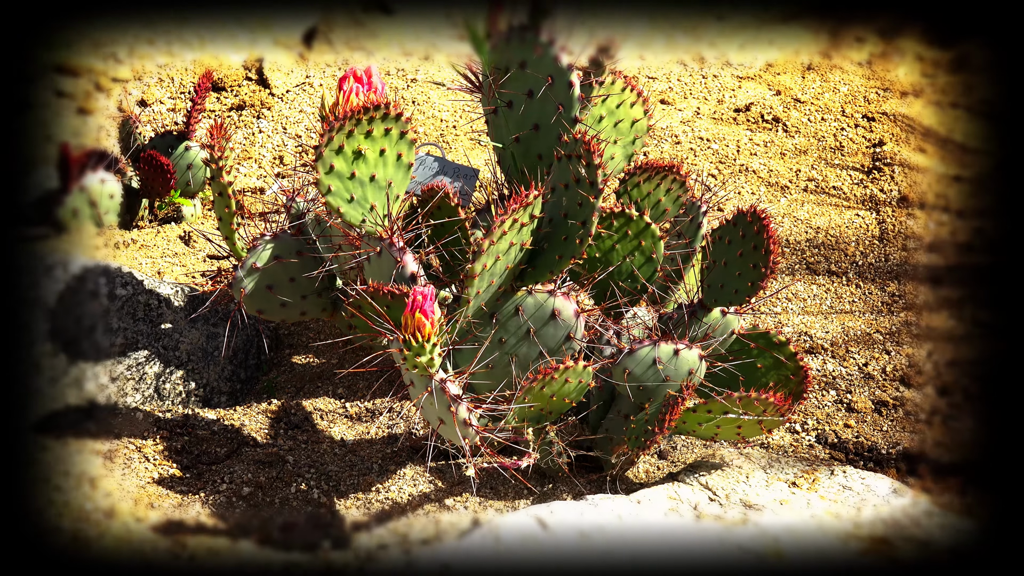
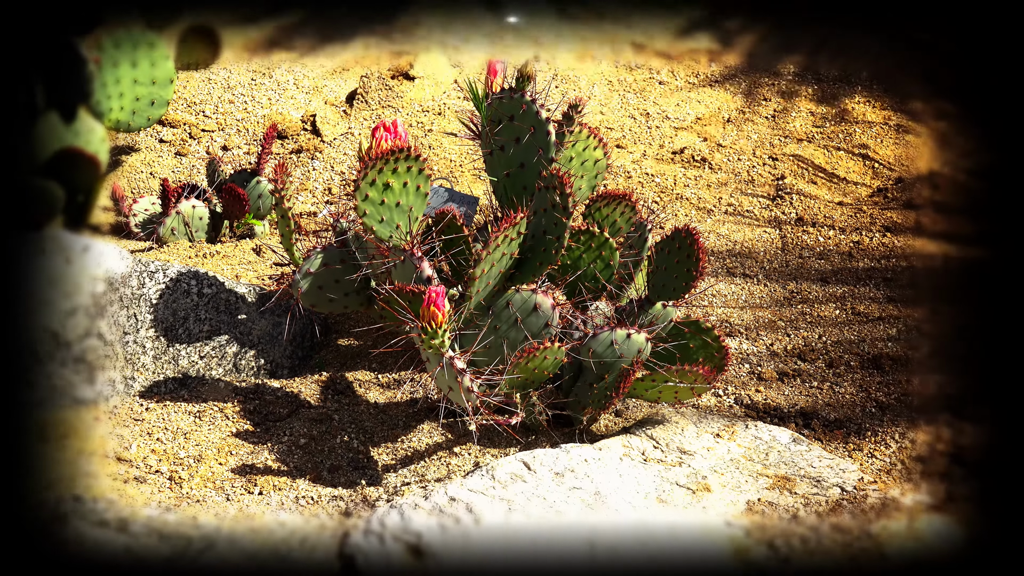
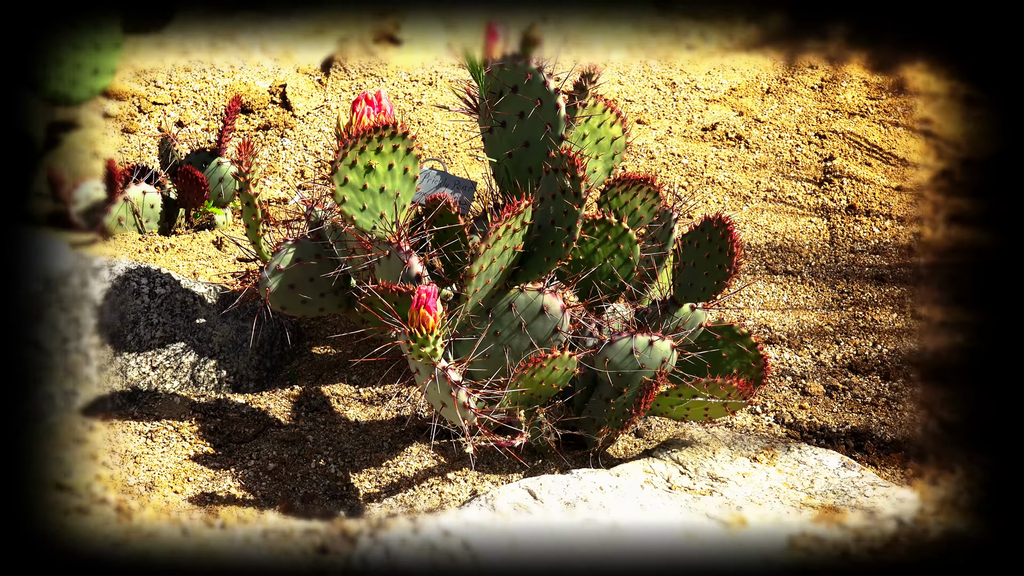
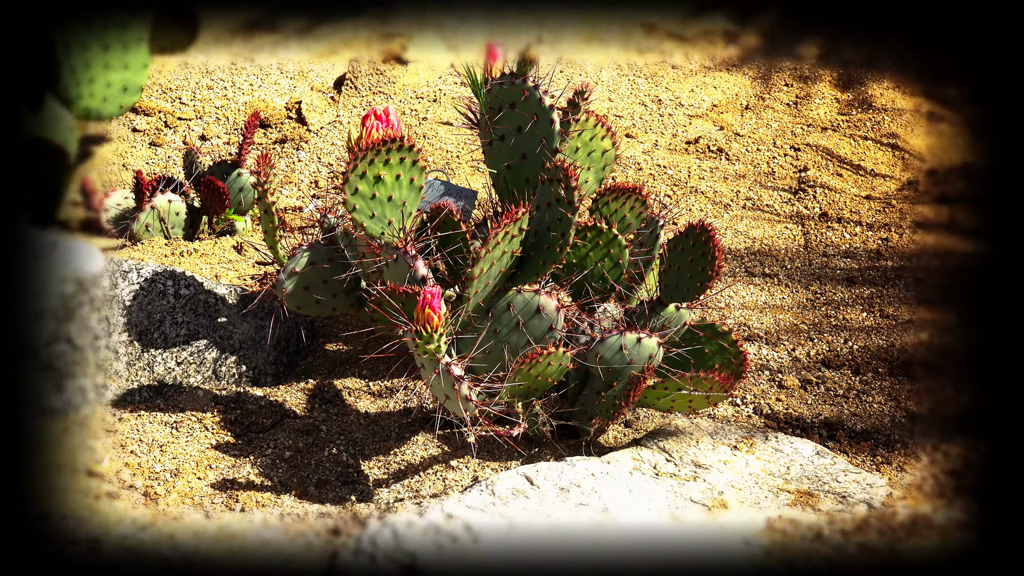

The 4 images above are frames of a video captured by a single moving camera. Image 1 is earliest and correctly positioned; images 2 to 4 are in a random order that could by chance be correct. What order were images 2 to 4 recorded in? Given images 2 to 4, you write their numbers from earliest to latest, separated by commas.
3, 4, 2
